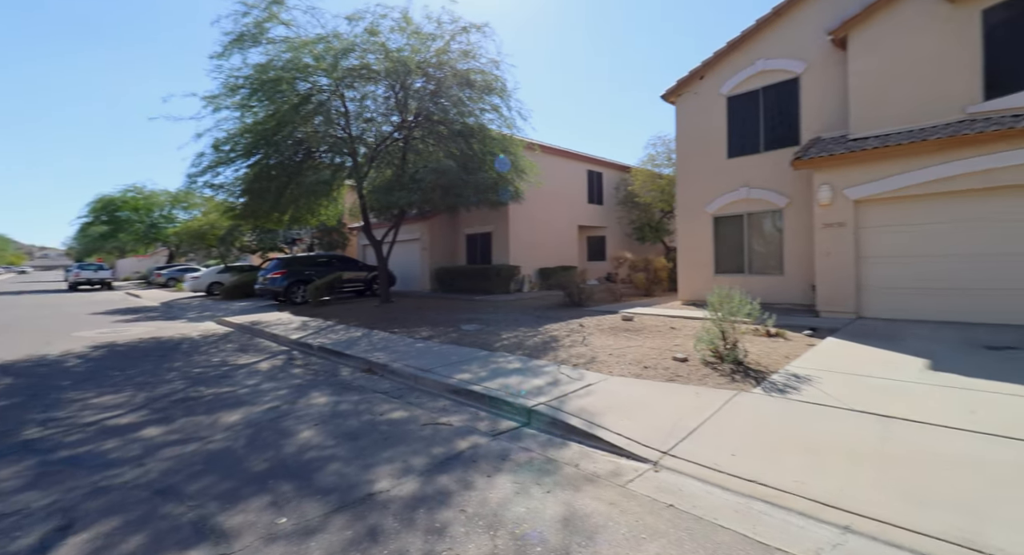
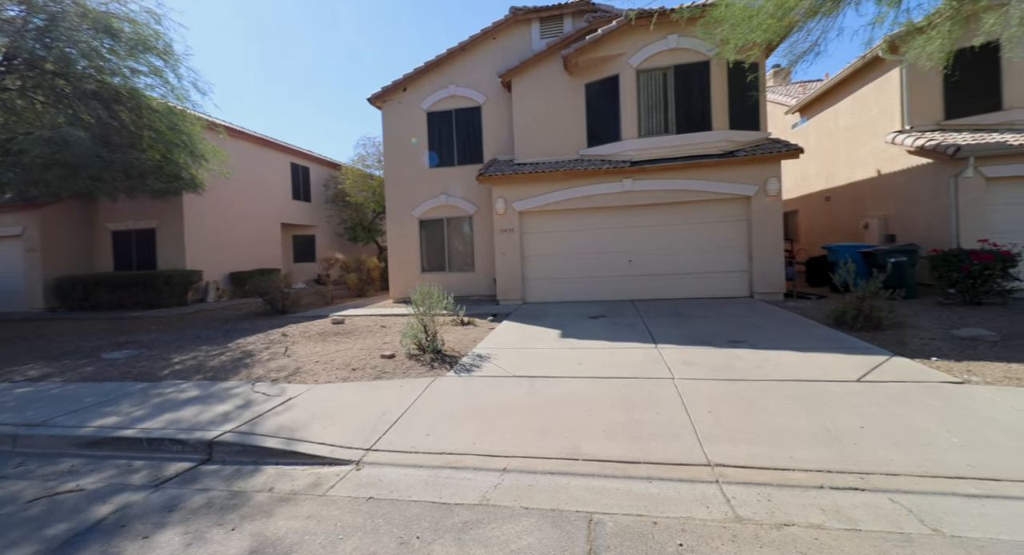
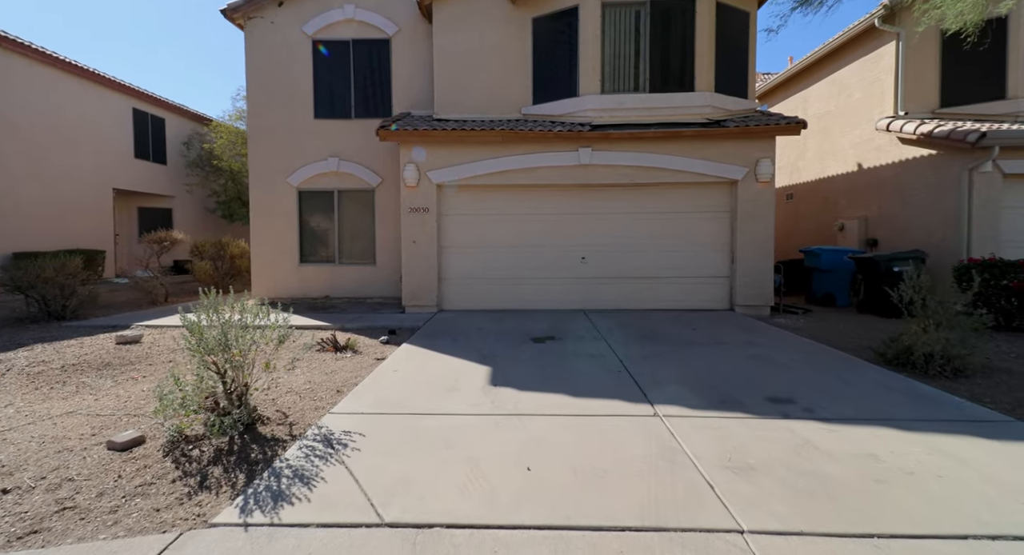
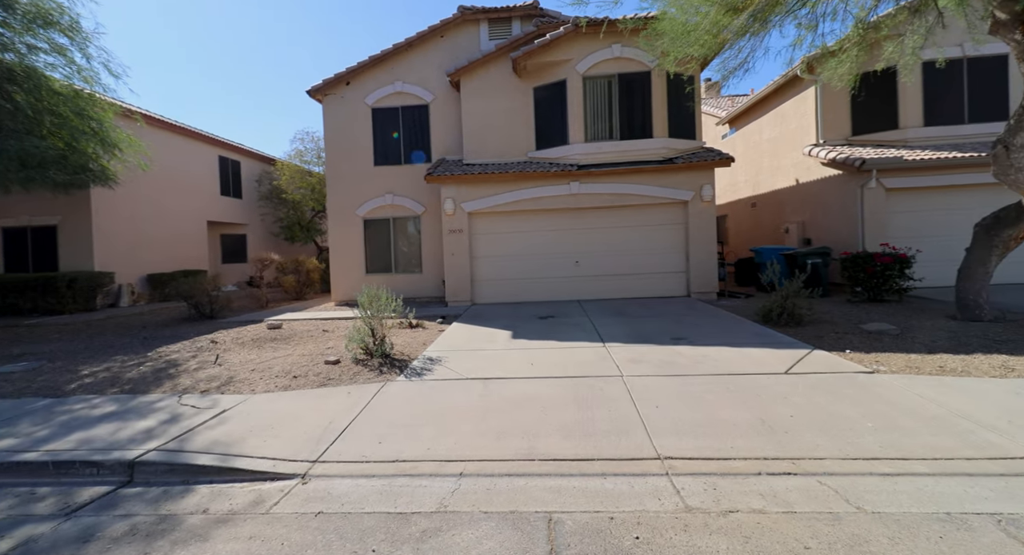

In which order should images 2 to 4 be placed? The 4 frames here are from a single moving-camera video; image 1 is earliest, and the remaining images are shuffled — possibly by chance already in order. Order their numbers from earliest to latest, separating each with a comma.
2, 4, 3
